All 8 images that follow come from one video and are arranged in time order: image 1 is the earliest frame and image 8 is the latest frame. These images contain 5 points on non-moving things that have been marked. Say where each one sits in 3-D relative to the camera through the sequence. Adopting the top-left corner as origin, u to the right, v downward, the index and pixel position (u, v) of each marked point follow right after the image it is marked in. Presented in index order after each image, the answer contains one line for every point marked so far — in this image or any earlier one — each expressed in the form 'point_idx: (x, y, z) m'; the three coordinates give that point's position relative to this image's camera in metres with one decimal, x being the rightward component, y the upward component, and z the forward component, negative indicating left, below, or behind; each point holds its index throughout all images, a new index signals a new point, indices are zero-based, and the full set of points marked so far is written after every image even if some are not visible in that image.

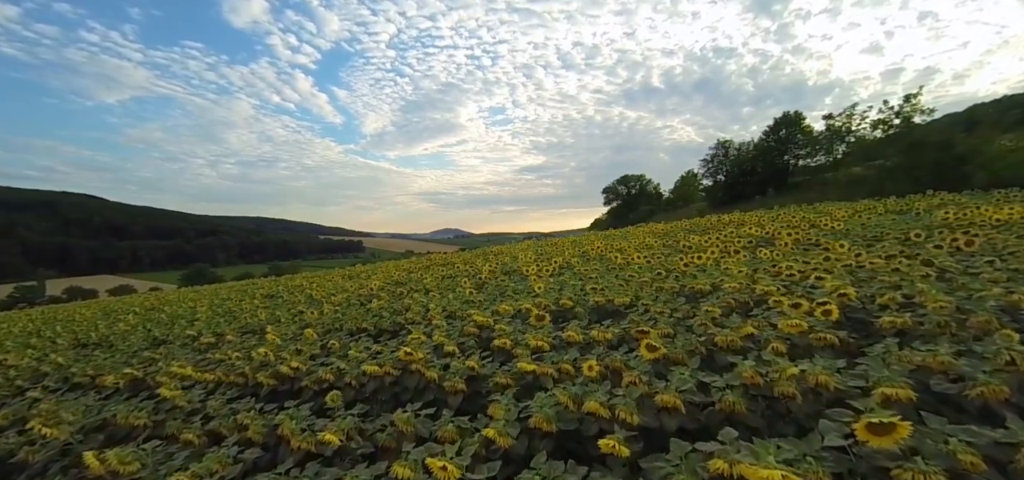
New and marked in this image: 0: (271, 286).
0: (-7.2, -1.4, +12.4) m
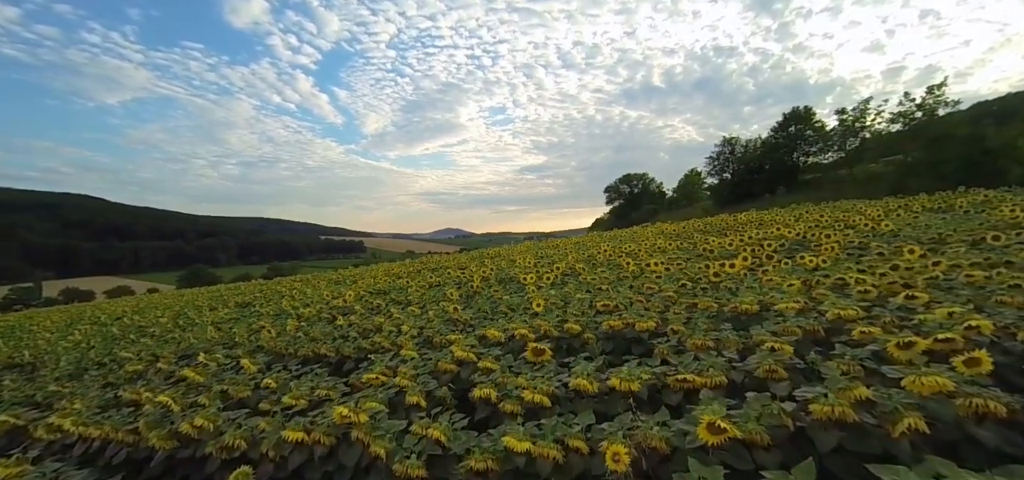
0: (-7.2, -1.5, +11.6) m
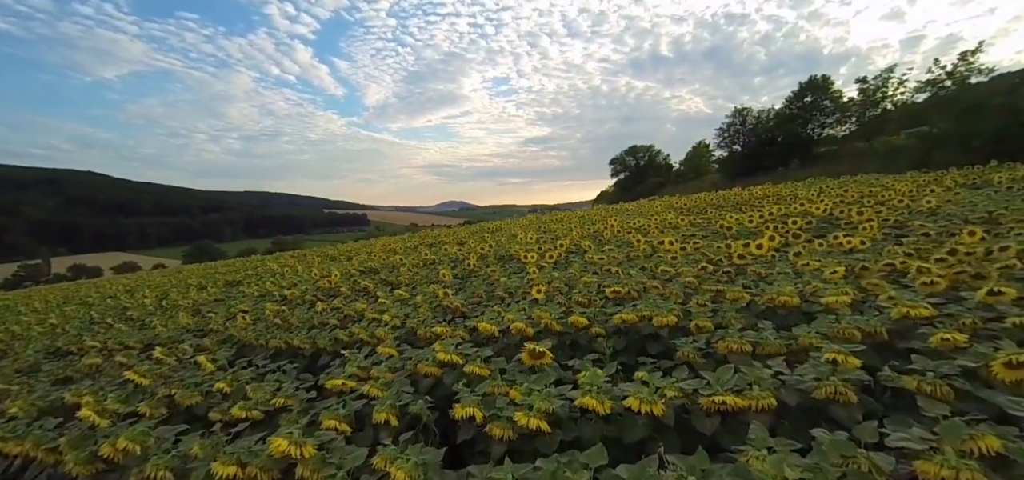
0: (-7.2, -0.8, +11.3) m
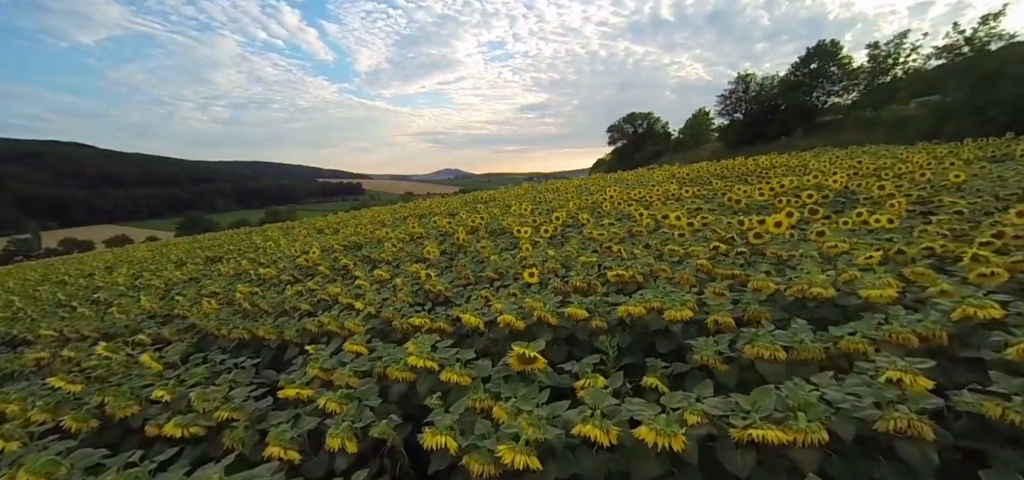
0: (-7.3, -0.1, +10.8) m
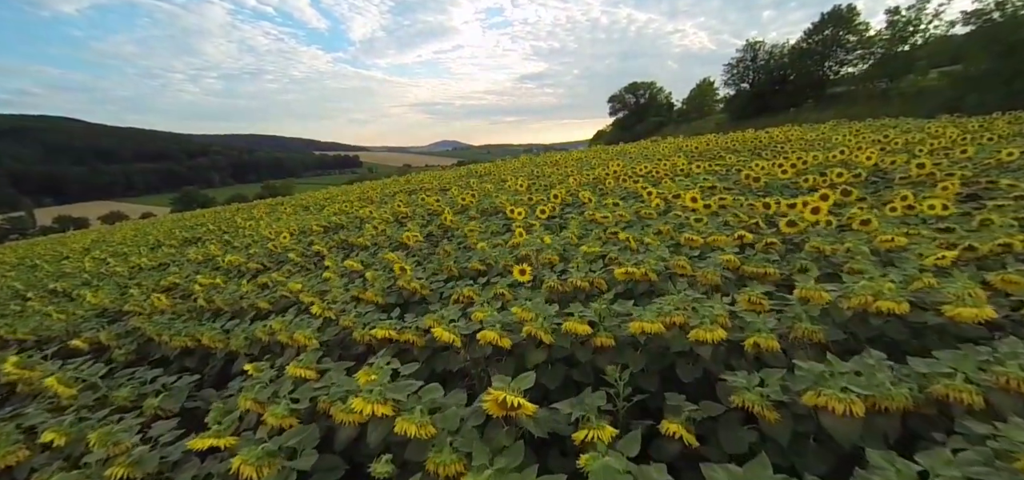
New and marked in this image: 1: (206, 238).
0: (-7.4, +0.4, +10.3) m
1: (-5.2, 0.0, +7.1) m
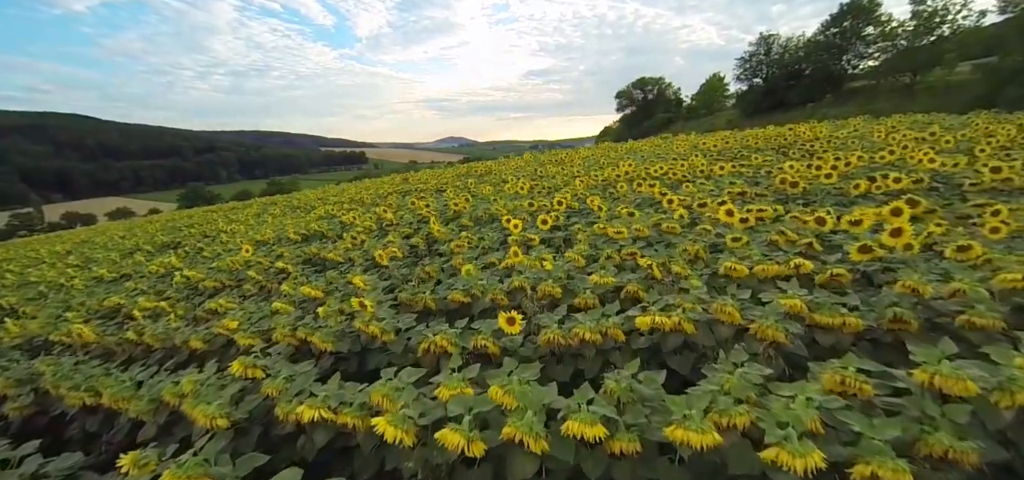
0: (-7.4, +0.4, +9.8) m
1: (-5.2, -0.1, +6.6) m
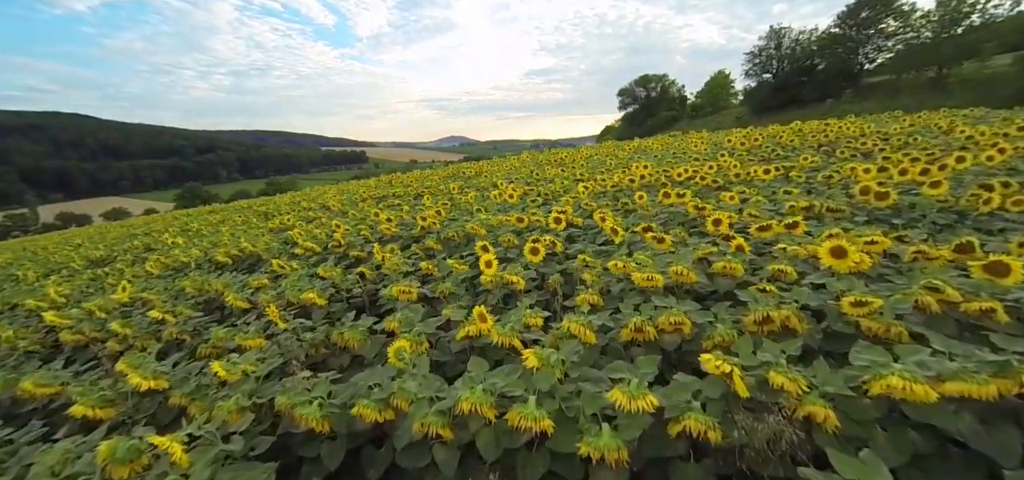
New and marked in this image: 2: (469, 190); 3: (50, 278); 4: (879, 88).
0: (-7.5, +0.2, +8.8) m
1: (-5.3, -0.3, +5.6) m
2: (-0.6, +0.7, +5.8) m
3: (-5.7, -0.5, +5.2) m
4: (+14.5, +6.1, +16.6) m
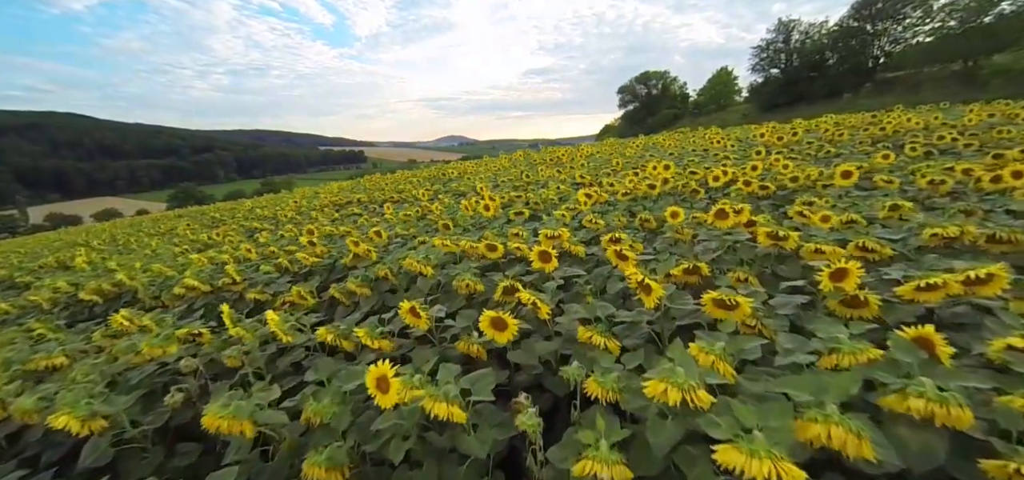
0: (-7.7, 0.0, +7.7) m
1: (-5.5, -0.5, +4.5) m
2: (-0.8, +0.5, +4.7) m
3: (-5.9, -0.7, +4.1) m
4: (+14.3, +5.9, +15.5) m
